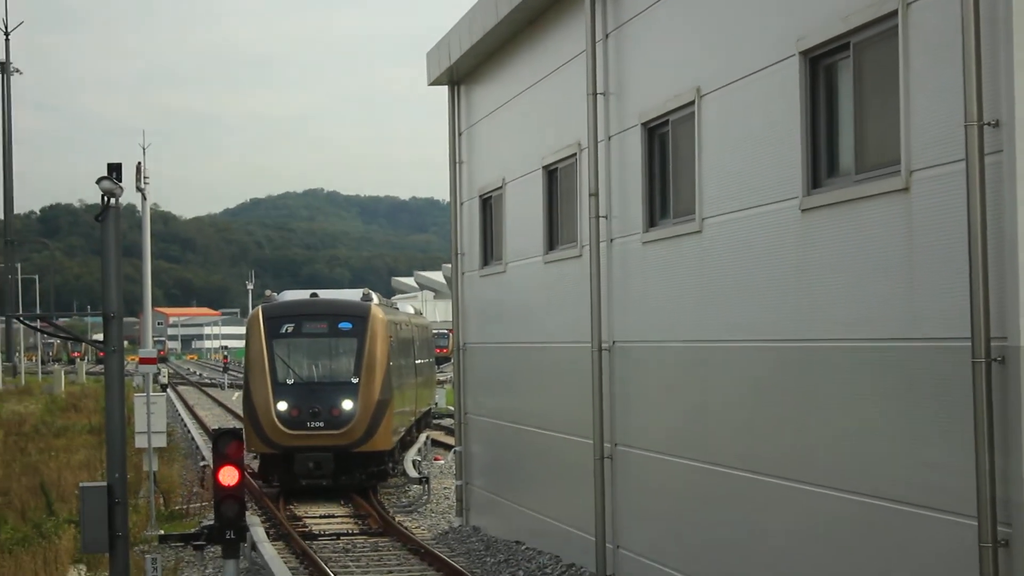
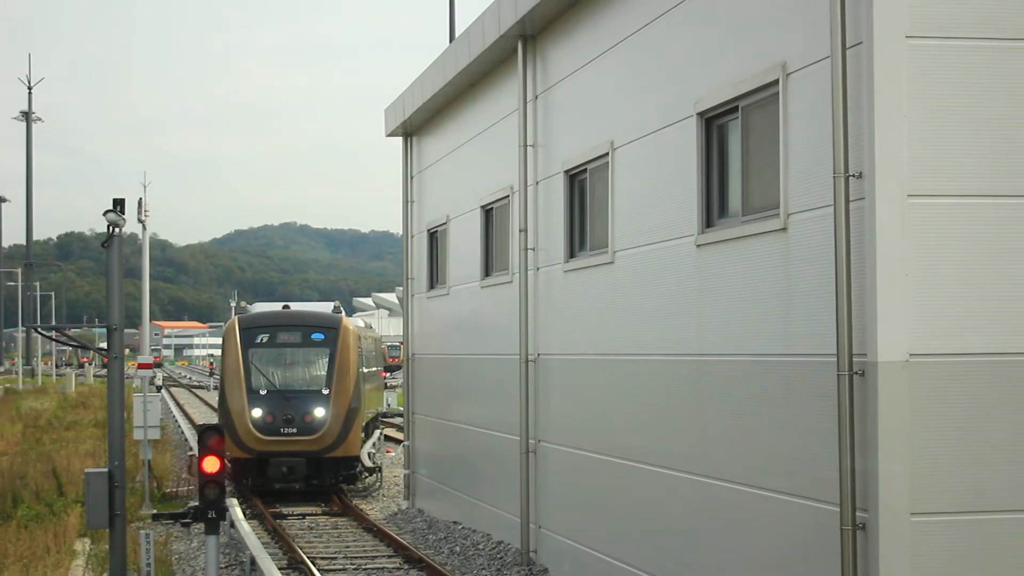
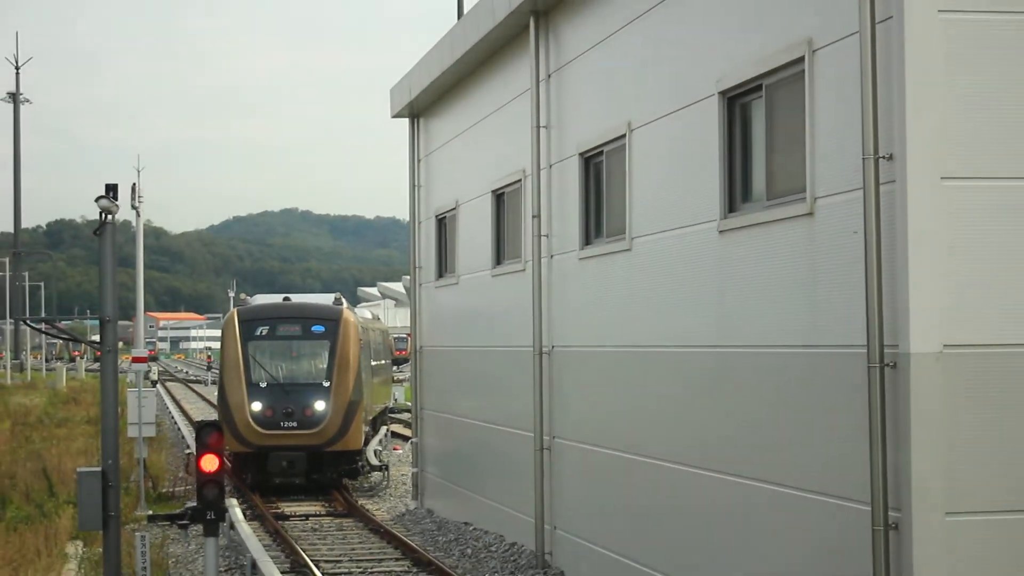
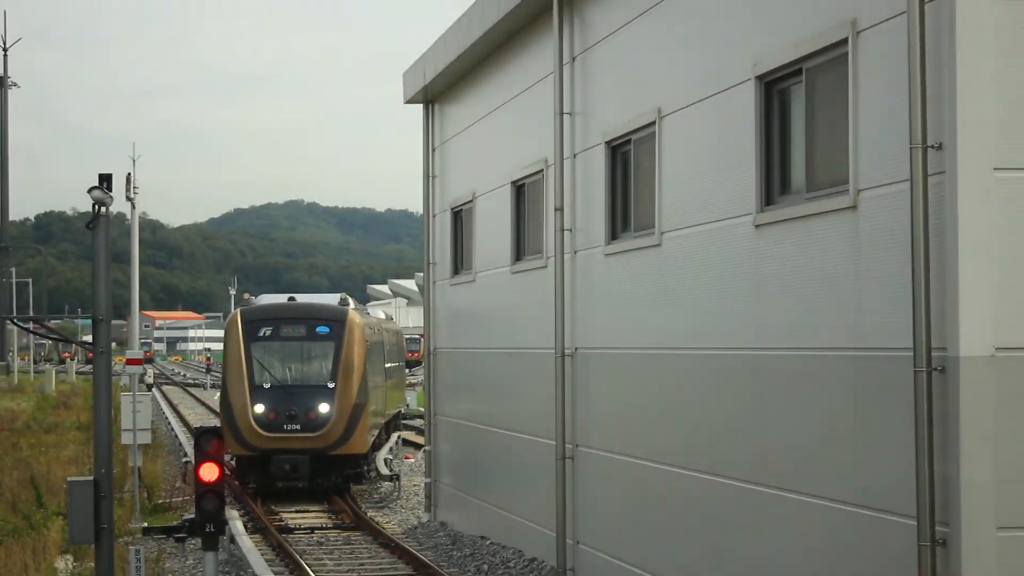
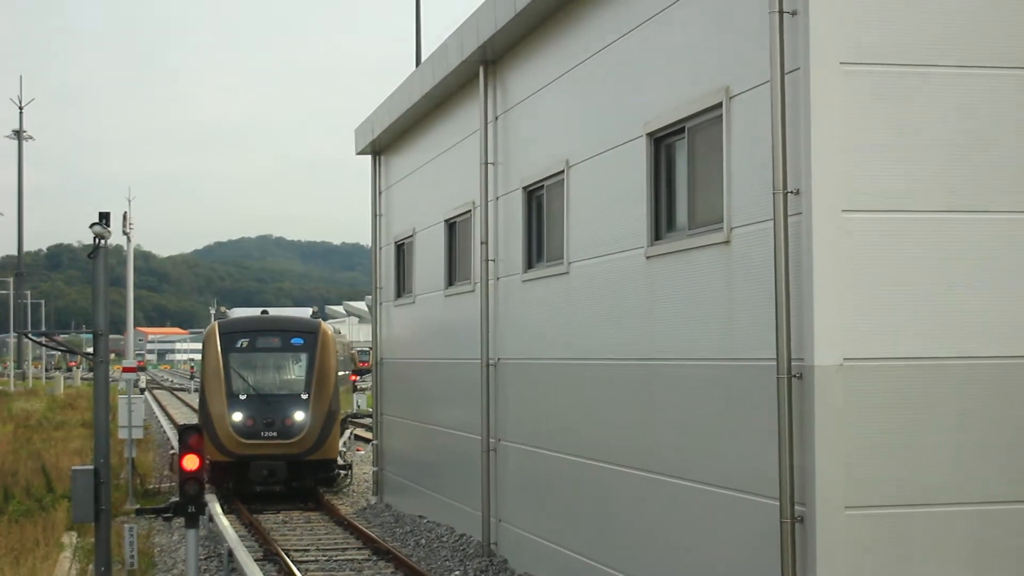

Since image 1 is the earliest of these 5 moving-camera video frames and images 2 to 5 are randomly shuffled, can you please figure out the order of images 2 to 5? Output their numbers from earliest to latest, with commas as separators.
4, 3, 2, 5
